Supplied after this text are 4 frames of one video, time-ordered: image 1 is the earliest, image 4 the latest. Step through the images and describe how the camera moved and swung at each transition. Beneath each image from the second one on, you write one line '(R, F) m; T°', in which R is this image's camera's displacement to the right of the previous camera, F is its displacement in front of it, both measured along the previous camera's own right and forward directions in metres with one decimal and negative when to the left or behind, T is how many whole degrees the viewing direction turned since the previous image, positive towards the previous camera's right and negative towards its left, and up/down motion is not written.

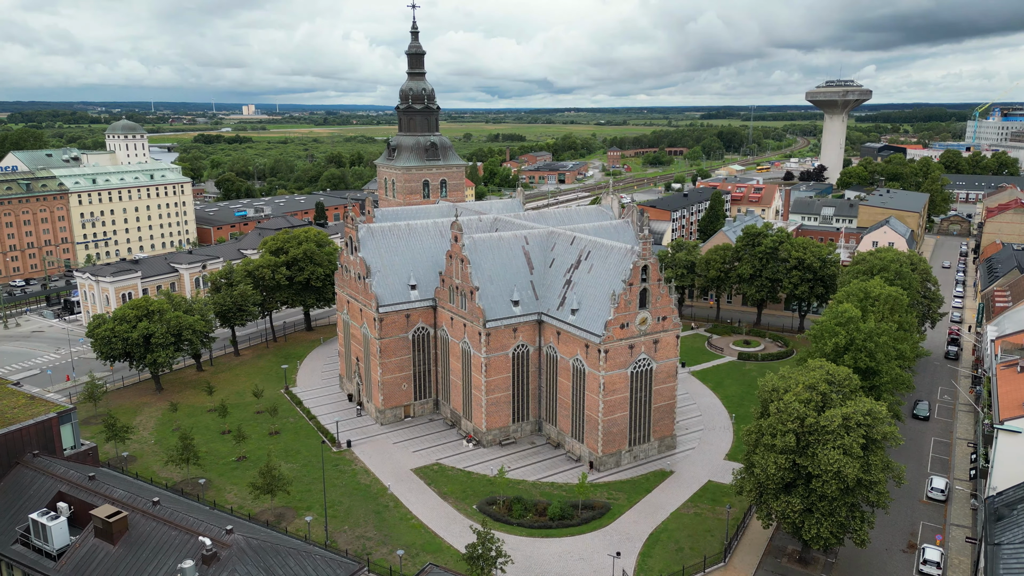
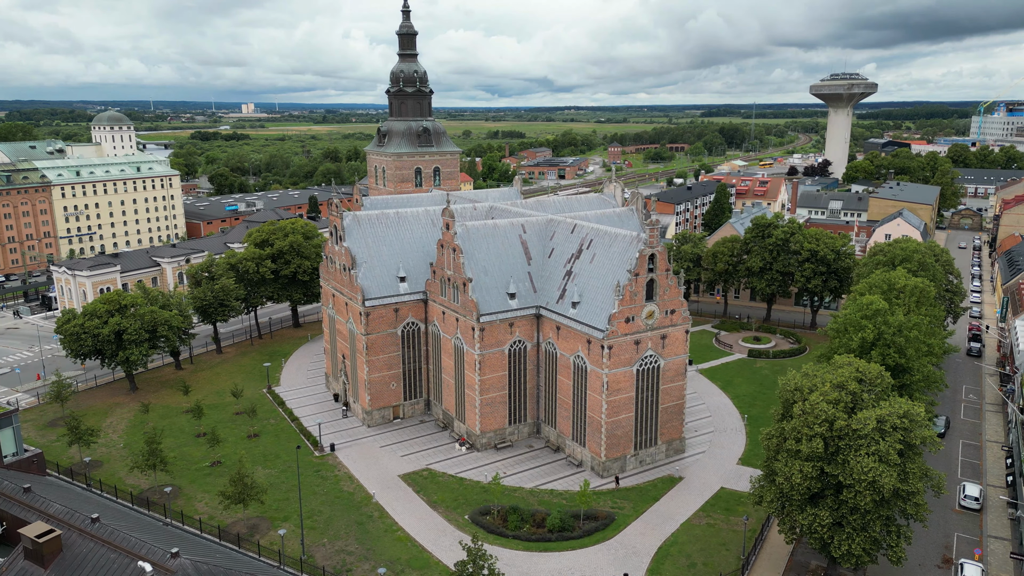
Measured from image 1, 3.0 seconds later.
(+0.2, +4.4) m; 0°
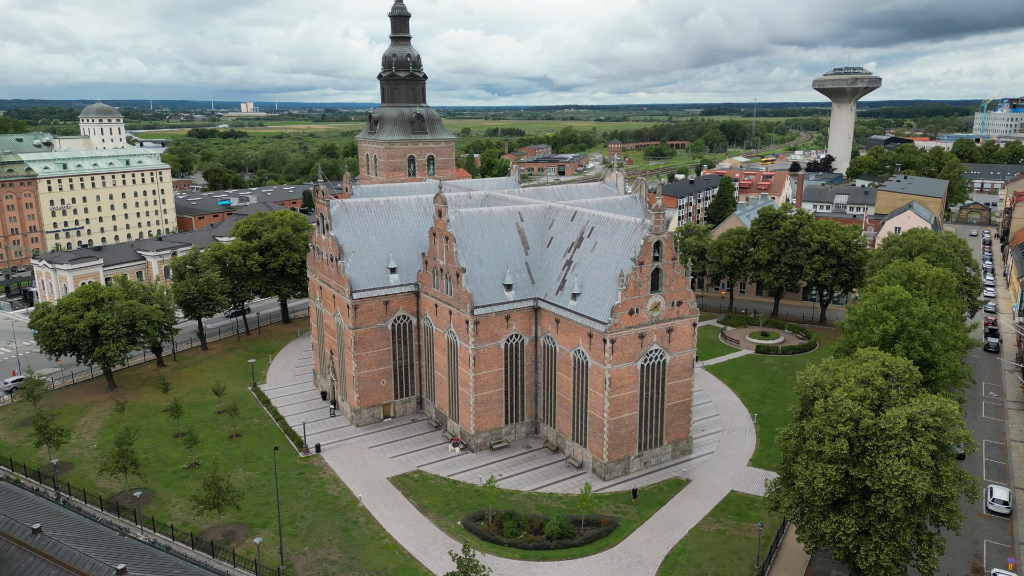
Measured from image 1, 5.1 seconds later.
(+0.2, +3.2) m; 0°
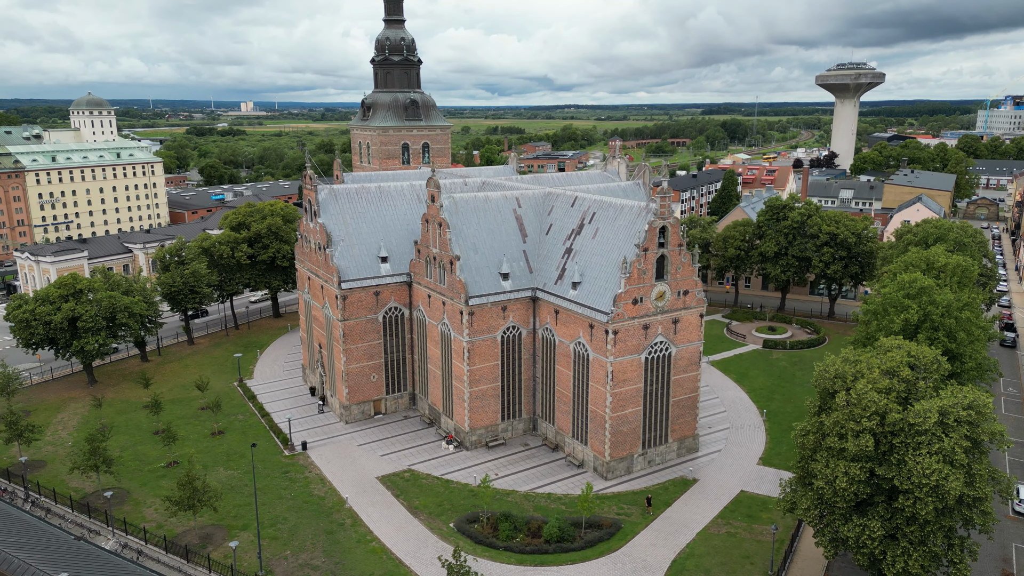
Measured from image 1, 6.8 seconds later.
(+0.2, +2.7) m; 0°
